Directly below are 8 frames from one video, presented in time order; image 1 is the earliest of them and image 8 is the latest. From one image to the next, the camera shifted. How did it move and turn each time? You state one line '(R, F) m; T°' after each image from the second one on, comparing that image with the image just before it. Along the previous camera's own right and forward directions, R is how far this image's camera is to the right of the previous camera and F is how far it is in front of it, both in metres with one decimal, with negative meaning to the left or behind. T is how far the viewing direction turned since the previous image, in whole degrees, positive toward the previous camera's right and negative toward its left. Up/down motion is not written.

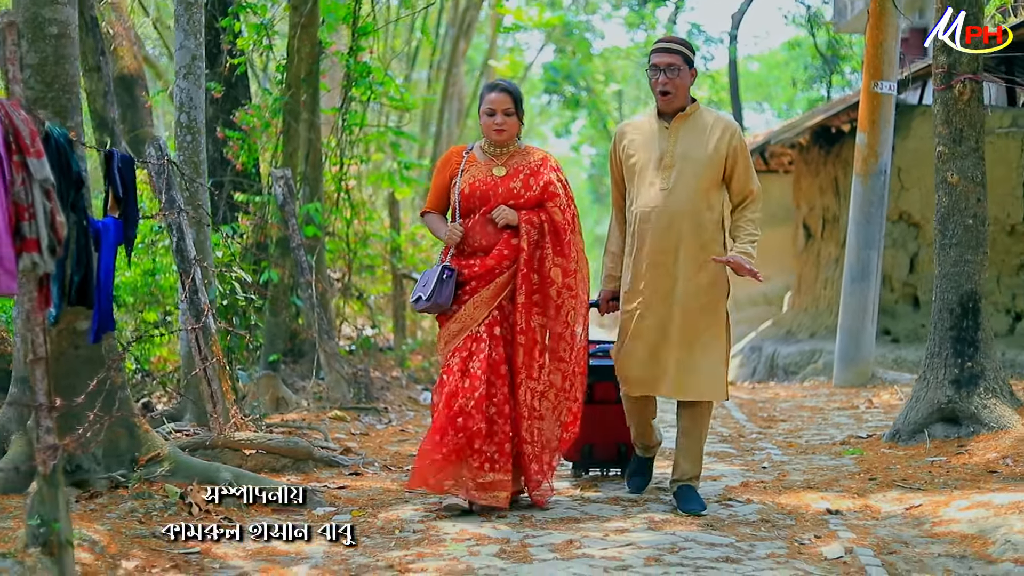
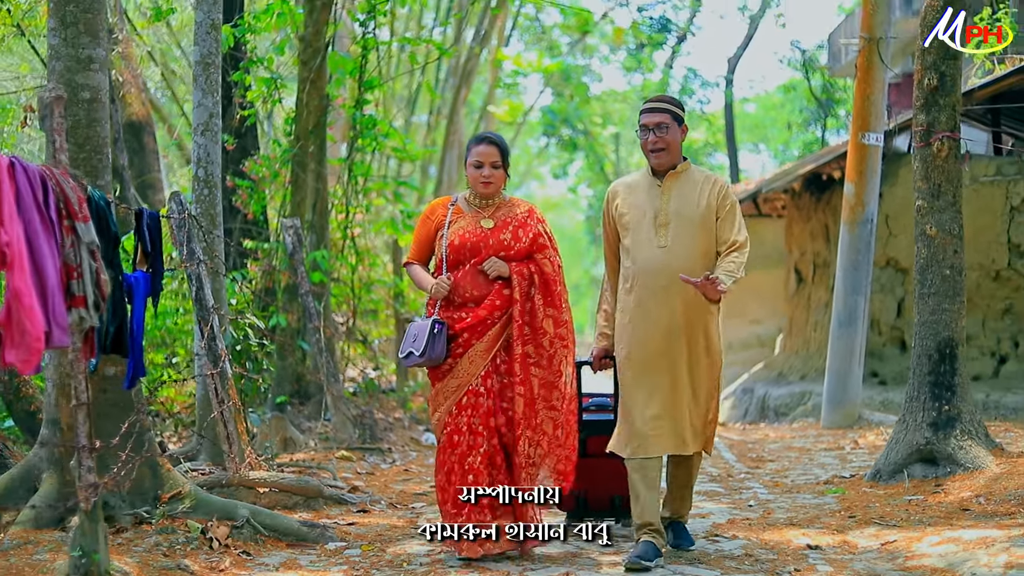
(0.0, -0.4) m; 0°
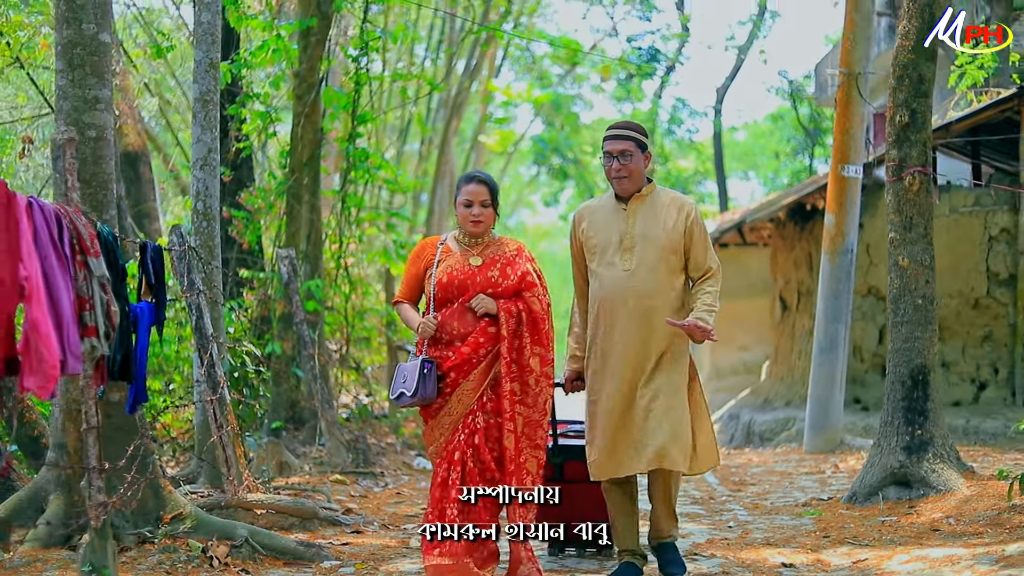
(0.0, -0.3) m; 0°
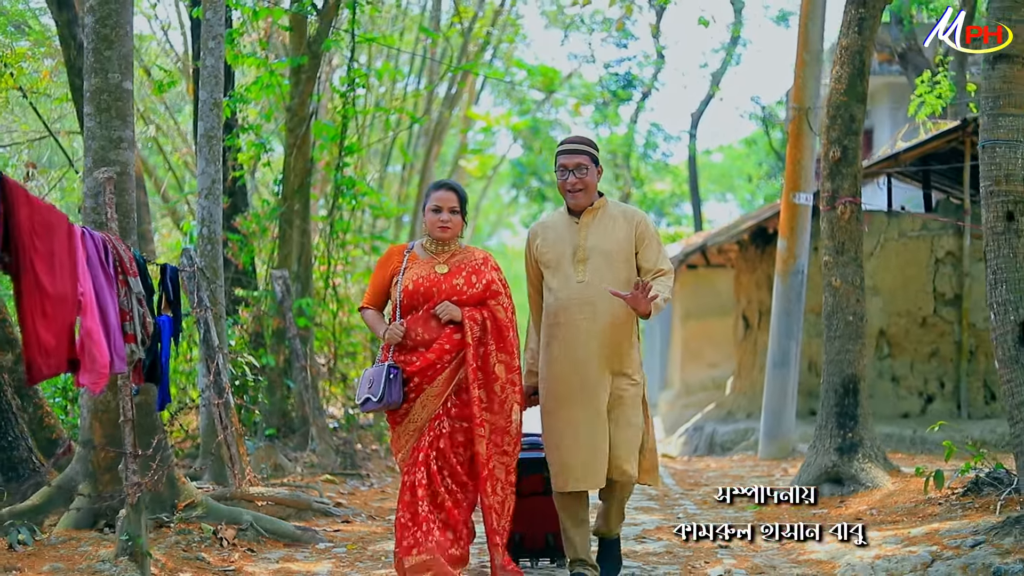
(0.0, -0.9) m; +1°
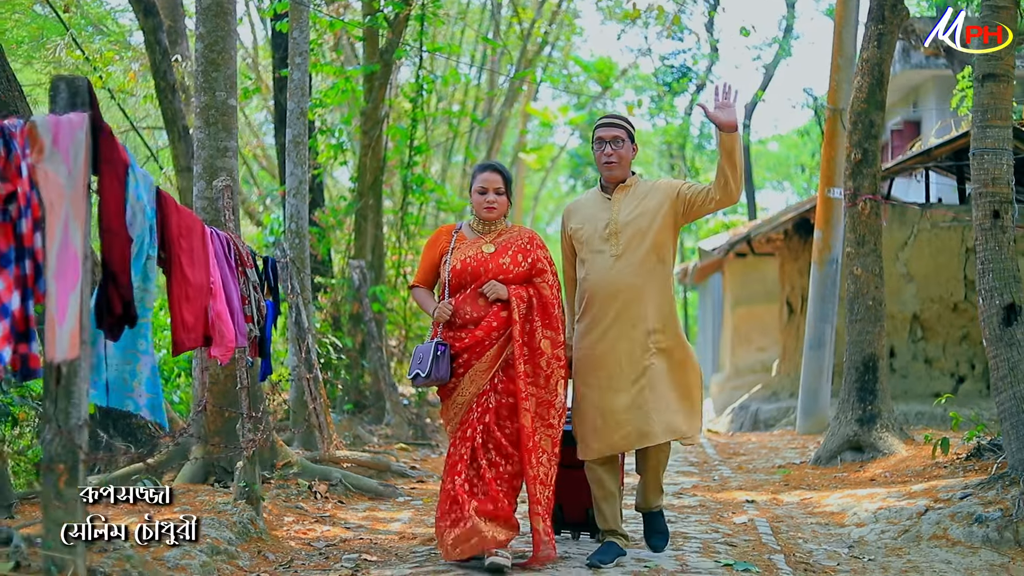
(0.0, -1.1) m; -2°
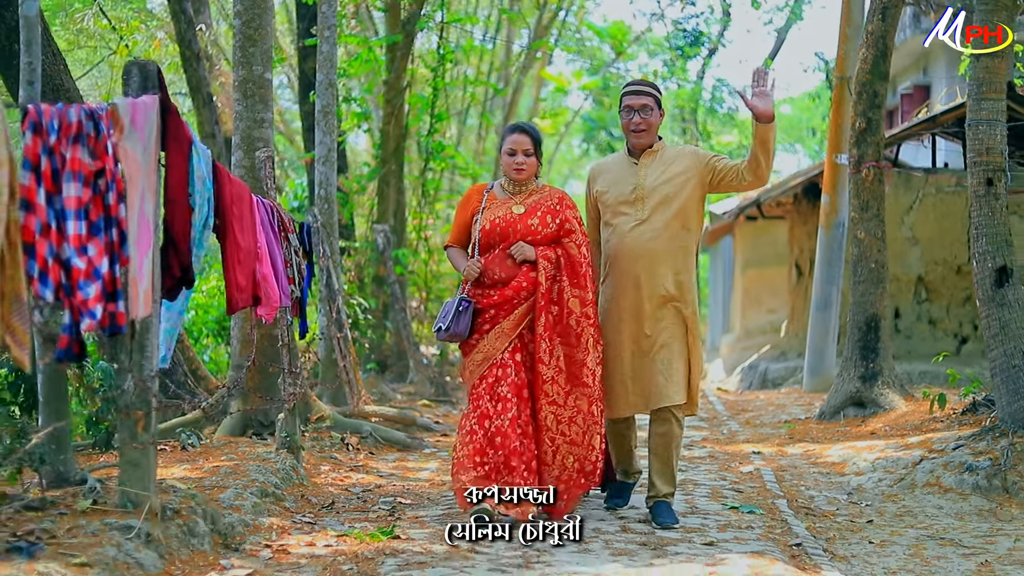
(0.0, -0.5) m; 0°
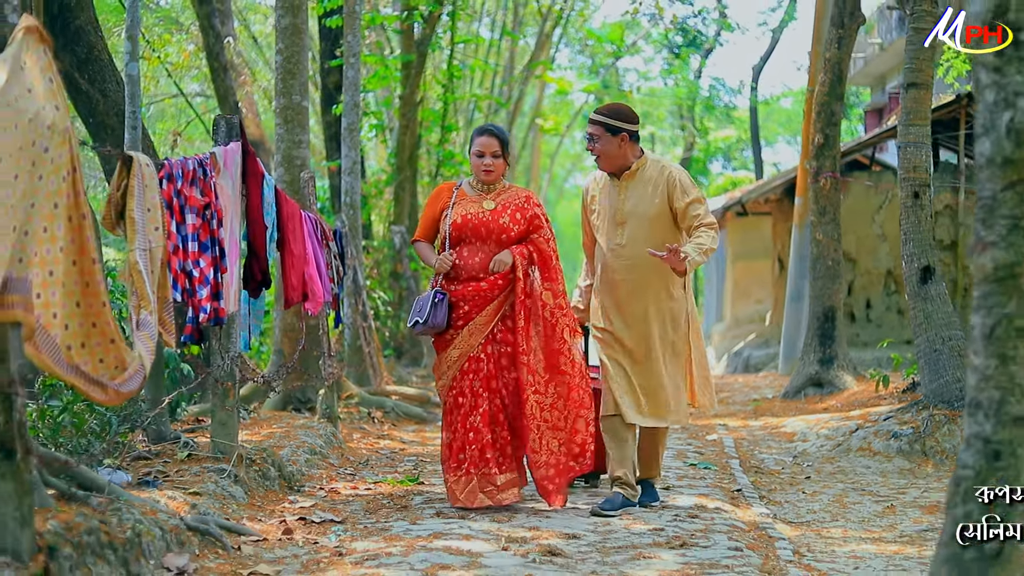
(0.0, -1.5) m; 0°
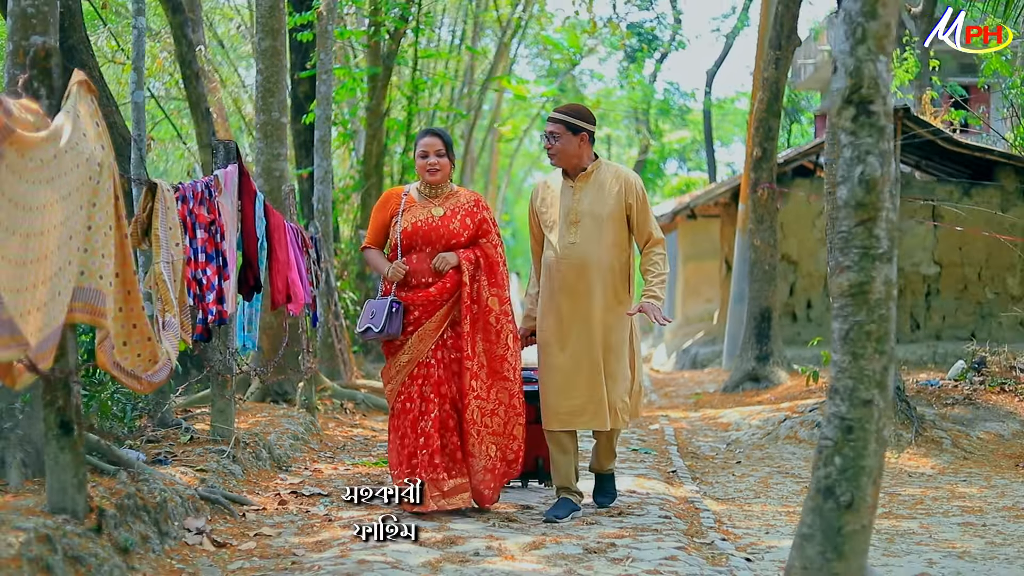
(0.0, -1.0) m; +1°
